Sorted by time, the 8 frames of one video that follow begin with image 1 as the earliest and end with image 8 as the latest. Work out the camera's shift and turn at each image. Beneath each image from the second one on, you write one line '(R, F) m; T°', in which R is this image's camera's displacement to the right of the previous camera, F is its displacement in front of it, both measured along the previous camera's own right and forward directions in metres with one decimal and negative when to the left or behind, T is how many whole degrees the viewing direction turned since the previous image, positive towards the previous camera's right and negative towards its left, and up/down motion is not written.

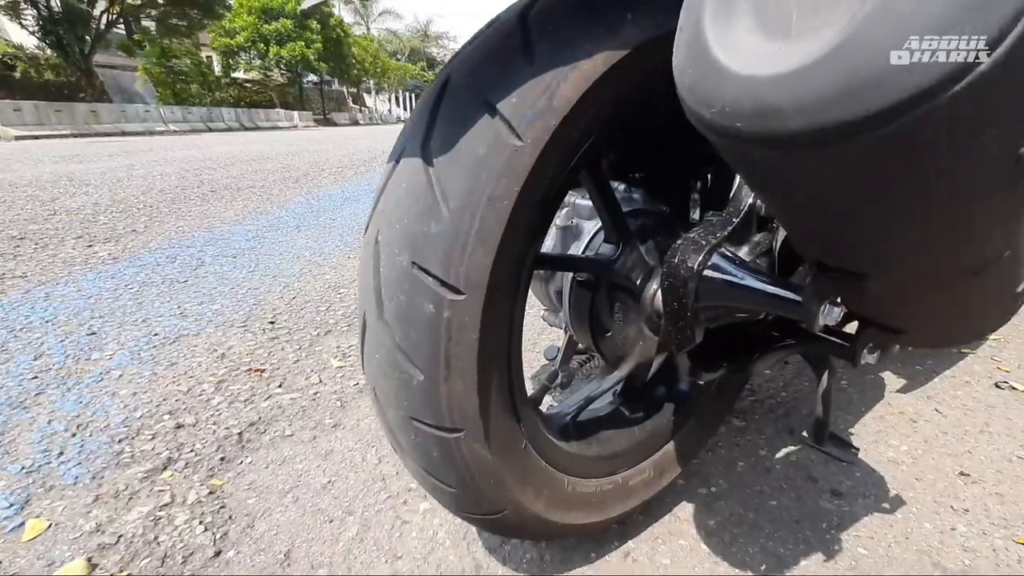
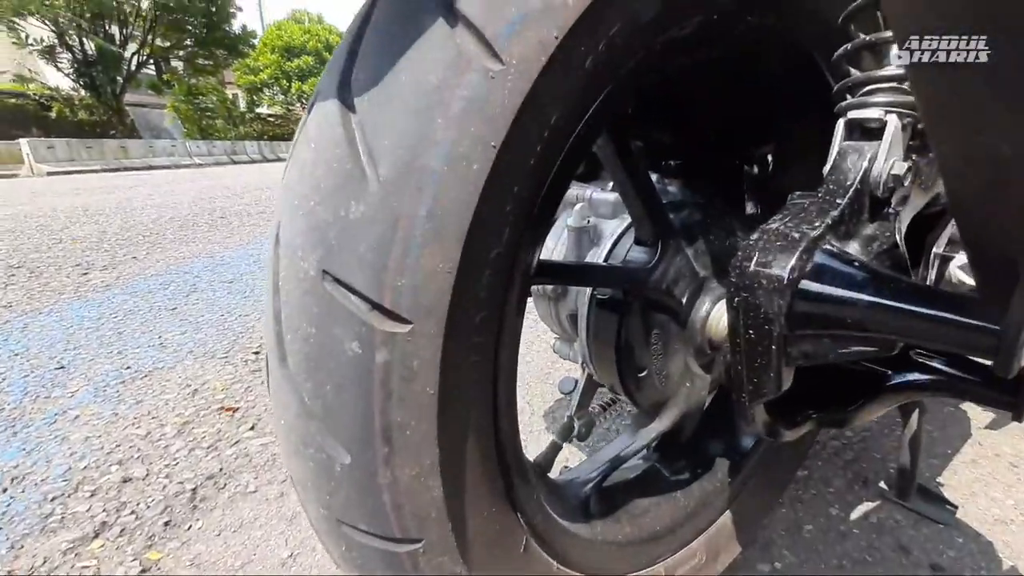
(0.0, +0.2) m; -2°
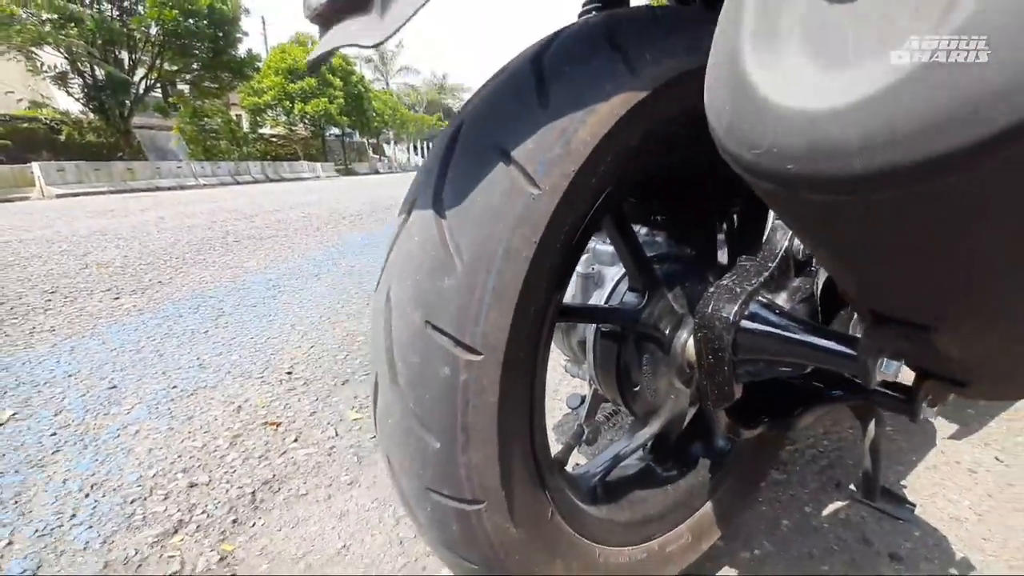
(0.0, -0.2) m; 0°
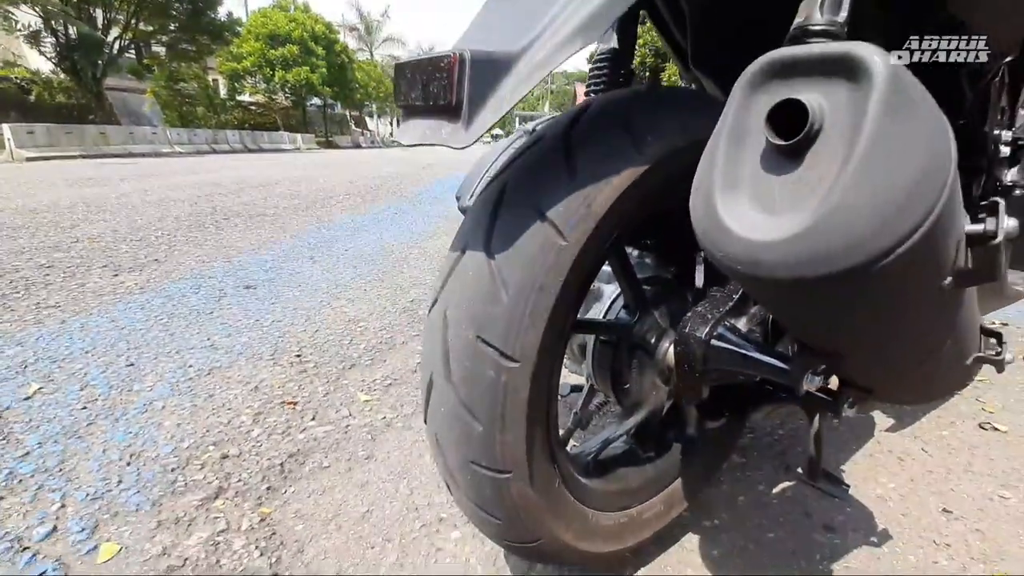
(-0.1, -0.2) m; +2°
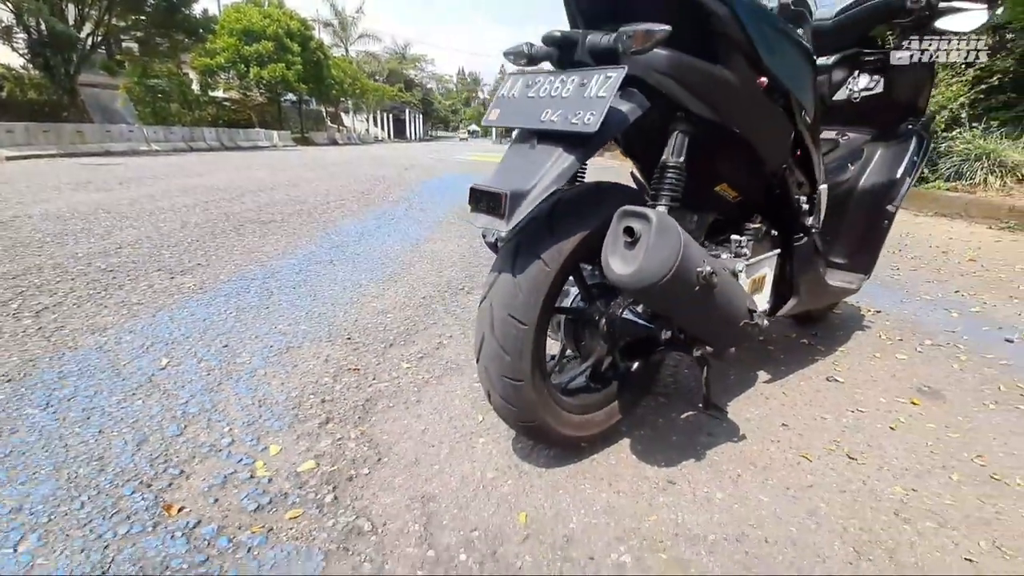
(-0.1, -0.8) m; +2°
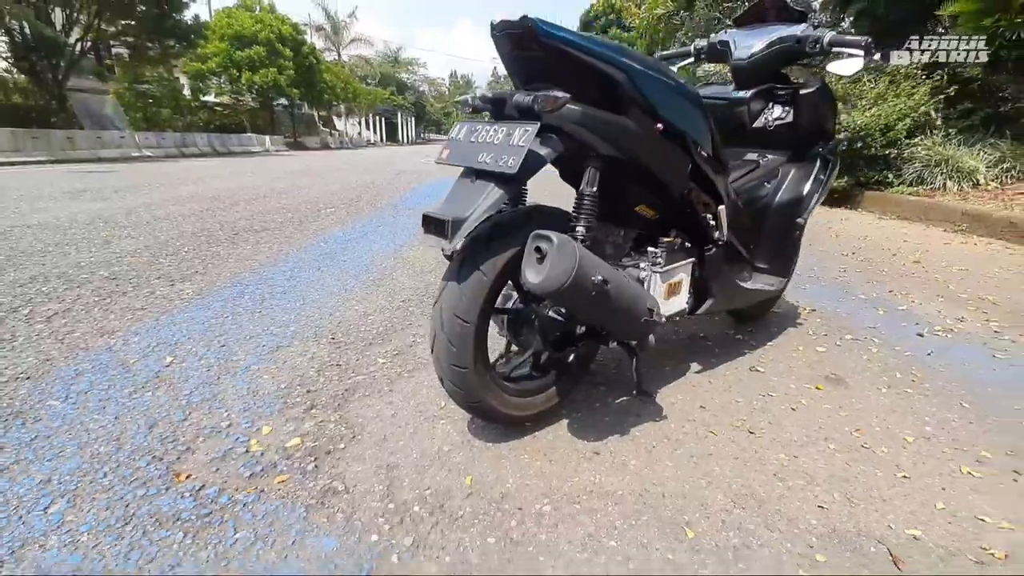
(+0.2, -0.4) m; +1°
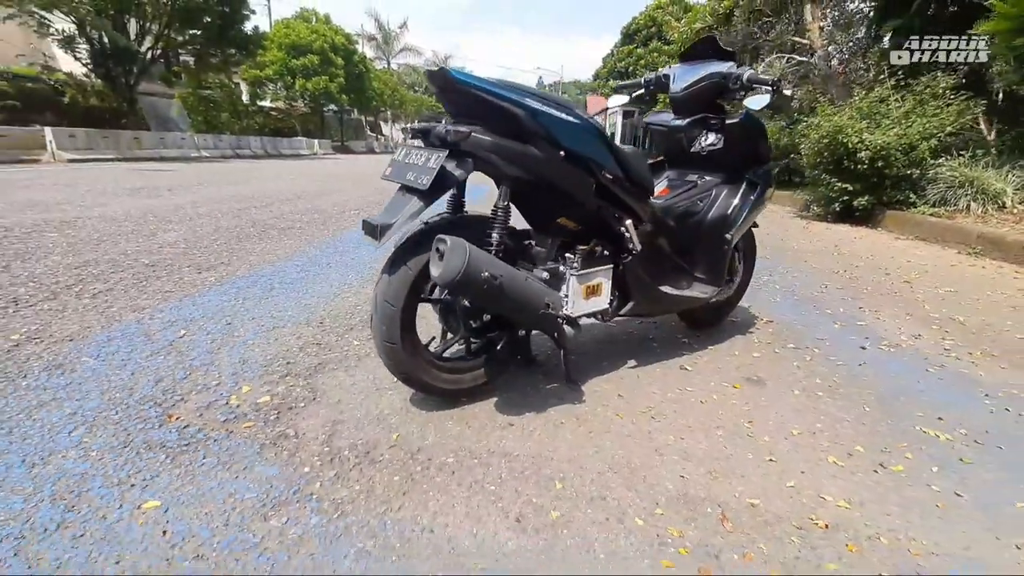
(+0.5, -0.4) m; -4°
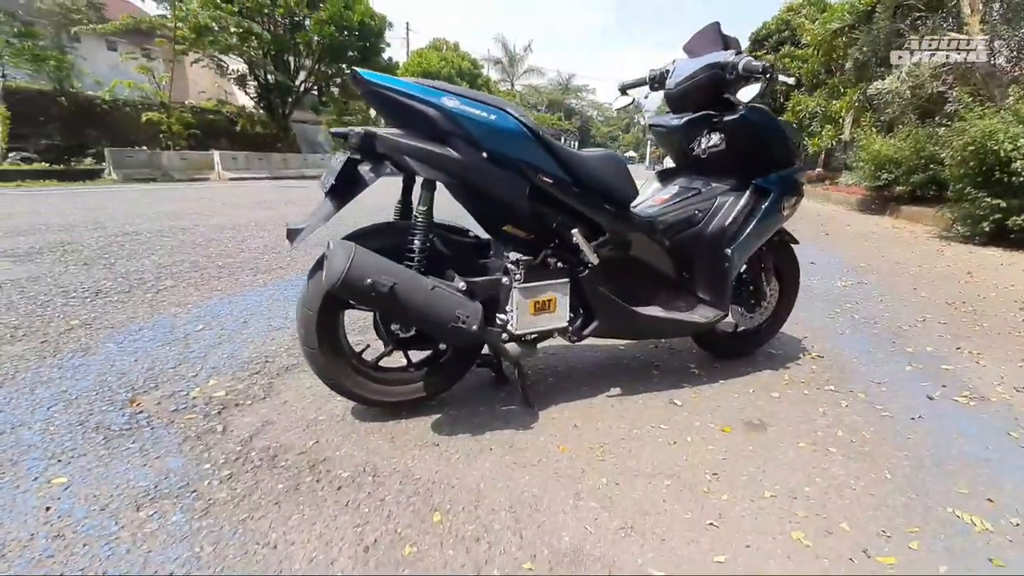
(+0.9, +0.3) m; -13°
